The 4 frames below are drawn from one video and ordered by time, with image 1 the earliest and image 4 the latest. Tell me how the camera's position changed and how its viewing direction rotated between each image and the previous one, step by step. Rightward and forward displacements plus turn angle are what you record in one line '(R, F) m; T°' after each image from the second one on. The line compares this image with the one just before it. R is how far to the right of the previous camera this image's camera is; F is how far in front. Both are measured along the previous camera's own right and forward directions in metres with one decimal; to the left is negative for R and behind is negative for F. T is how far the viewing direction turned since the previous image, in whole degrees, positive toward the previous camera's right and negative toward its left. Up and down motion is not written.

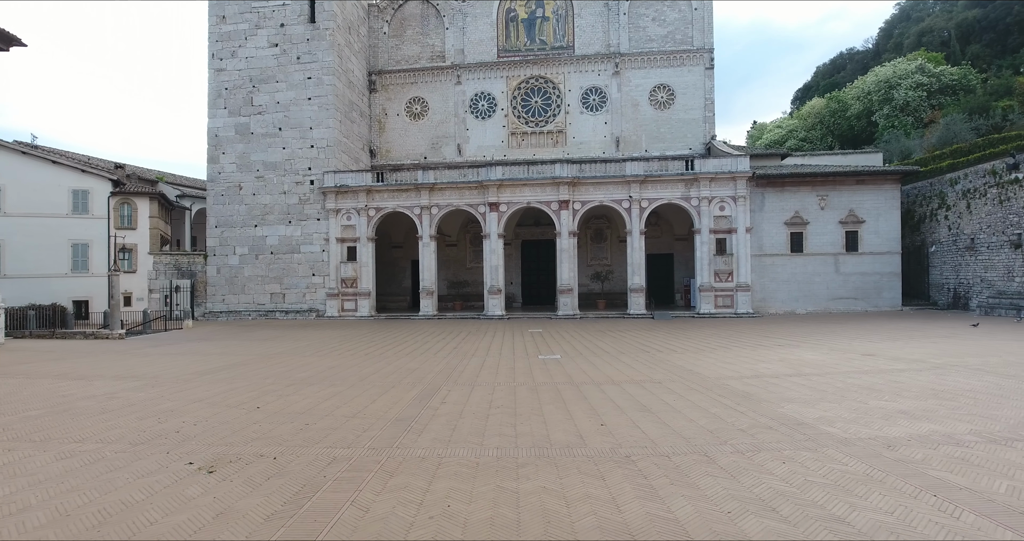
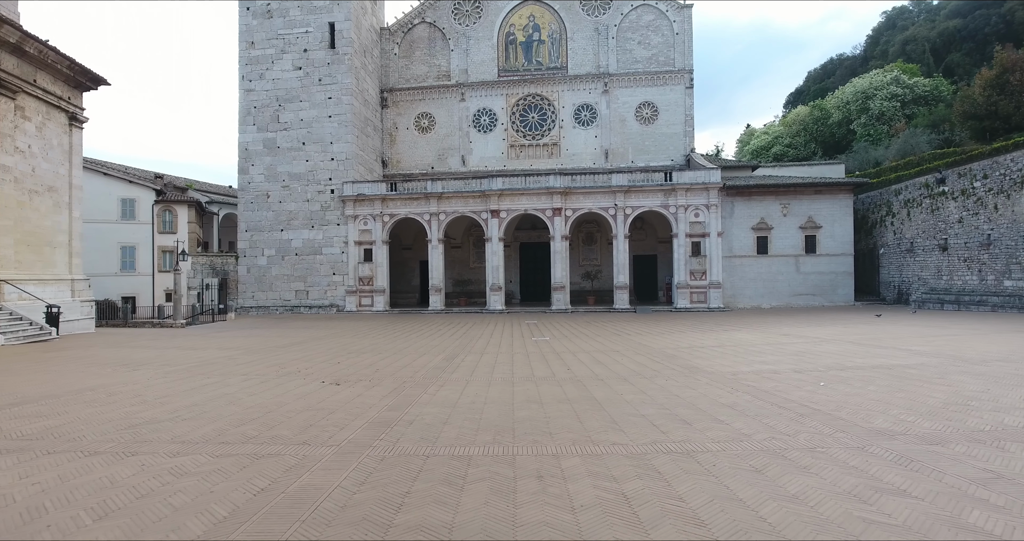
(0.0, -3.6) m; 0°
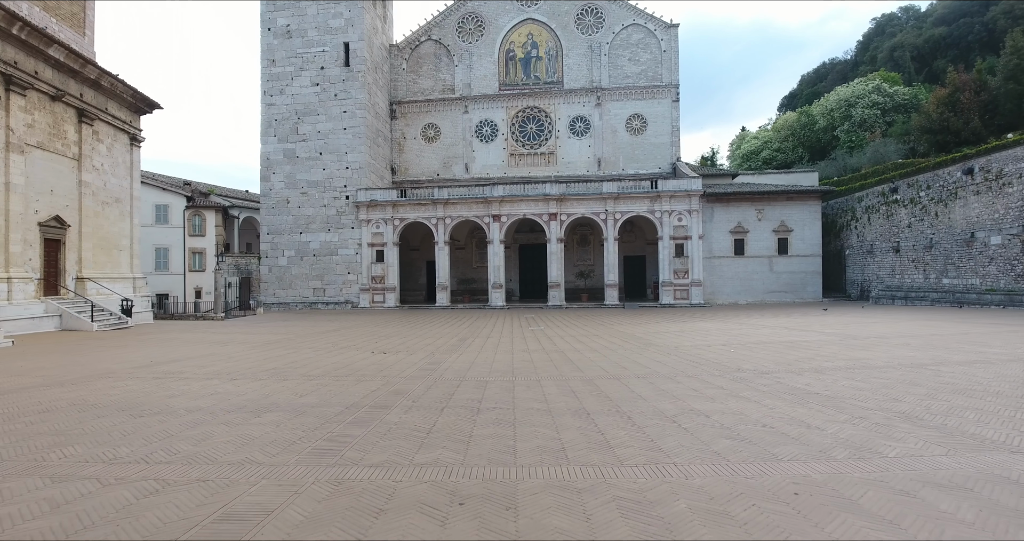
(0.0, -3.1) m; 0°
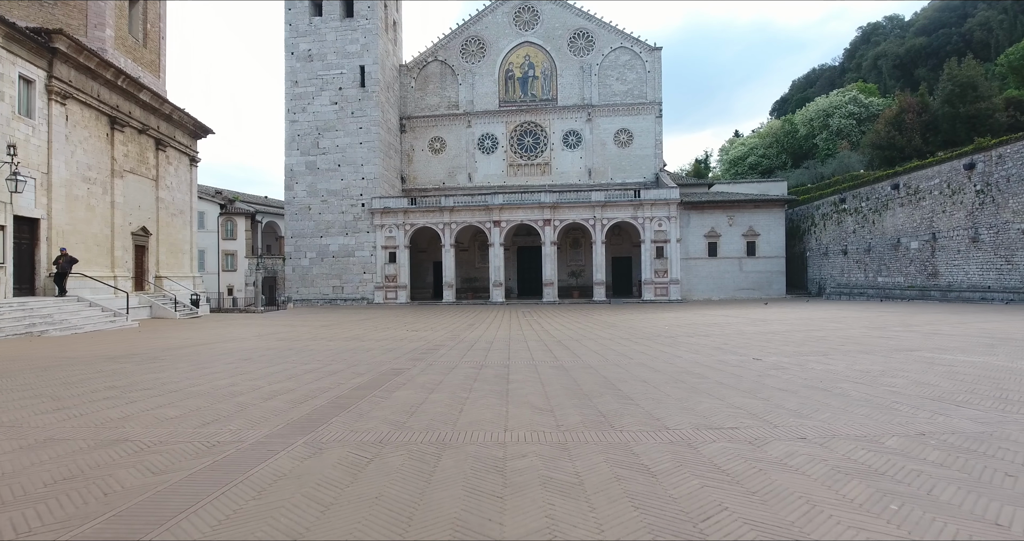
(+0.1, -4.3) m; 0°
